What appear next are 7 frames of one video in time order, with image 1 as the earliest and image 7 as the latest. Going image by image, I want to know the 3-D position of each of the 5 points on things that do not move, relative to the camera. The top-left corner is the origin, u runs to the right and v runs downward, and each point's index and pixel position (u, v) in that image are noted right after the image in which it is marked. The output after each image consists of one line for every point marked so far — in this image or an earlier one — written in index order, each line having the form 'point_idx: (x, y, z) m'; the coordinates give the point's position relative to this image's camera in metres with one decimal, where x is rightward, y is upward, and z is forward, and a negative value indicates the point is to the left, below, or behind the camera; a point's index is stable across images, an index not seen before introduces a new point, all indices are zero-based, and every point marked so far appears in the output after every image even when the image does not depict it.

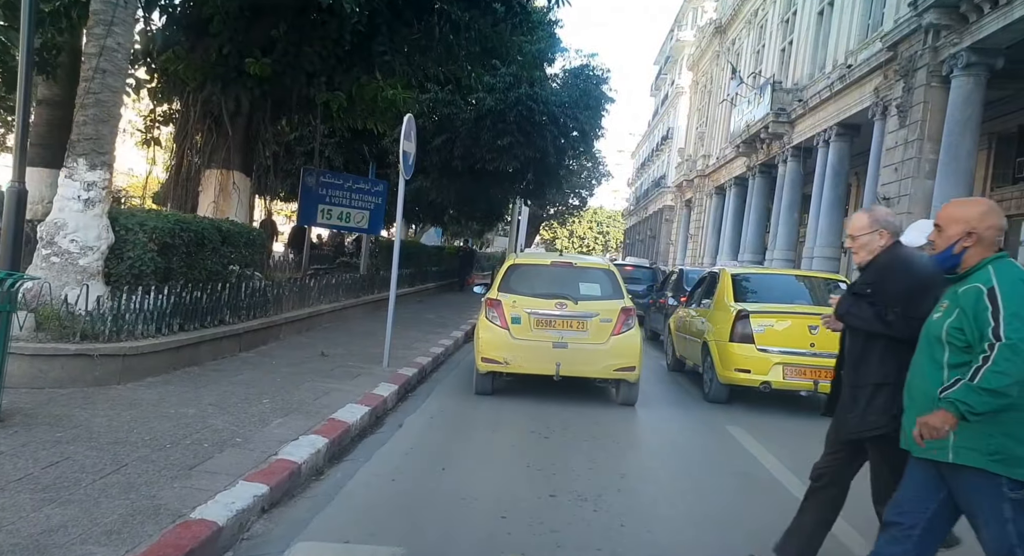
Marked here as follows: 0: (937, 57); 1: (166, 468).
0: (+9.5, +4.9, +16.1) m
1: (-1.8, -1.0, +3.7) m
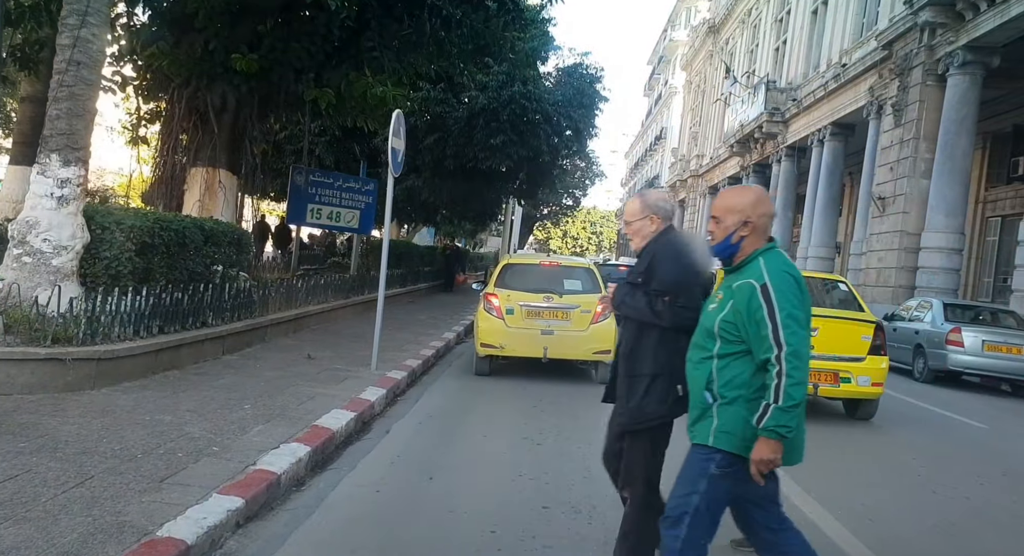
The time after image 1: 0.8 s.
0: (+9.3, +4.9, +16.0) m
1: (-1.8, -1.0, +3.5) m
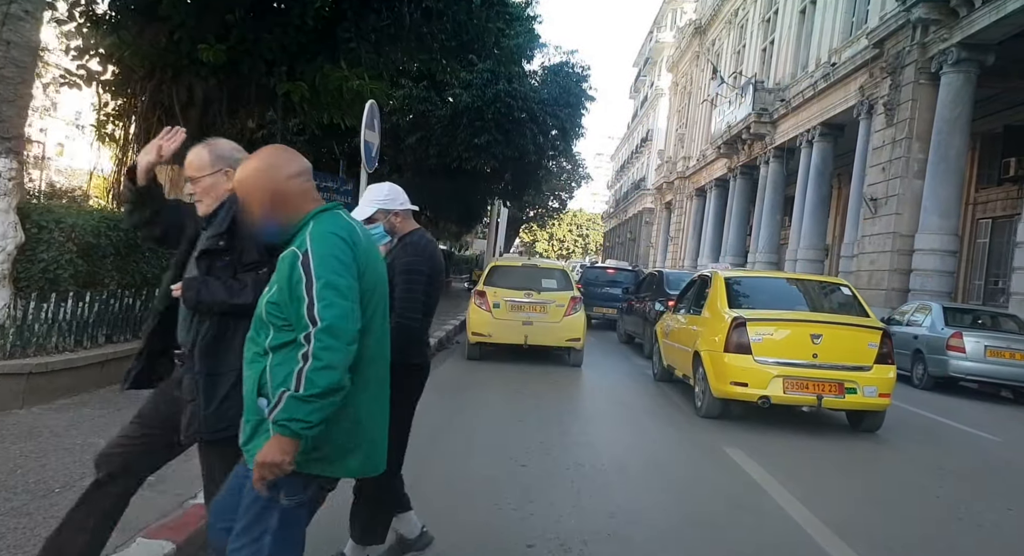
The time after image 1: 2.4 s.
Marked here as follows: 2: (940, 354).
0: (+9.0, +4.9, +15.7) m
1: (-1.9, -1.0, +3.0) m
2: (+6.1, -1.1, +10.3) m
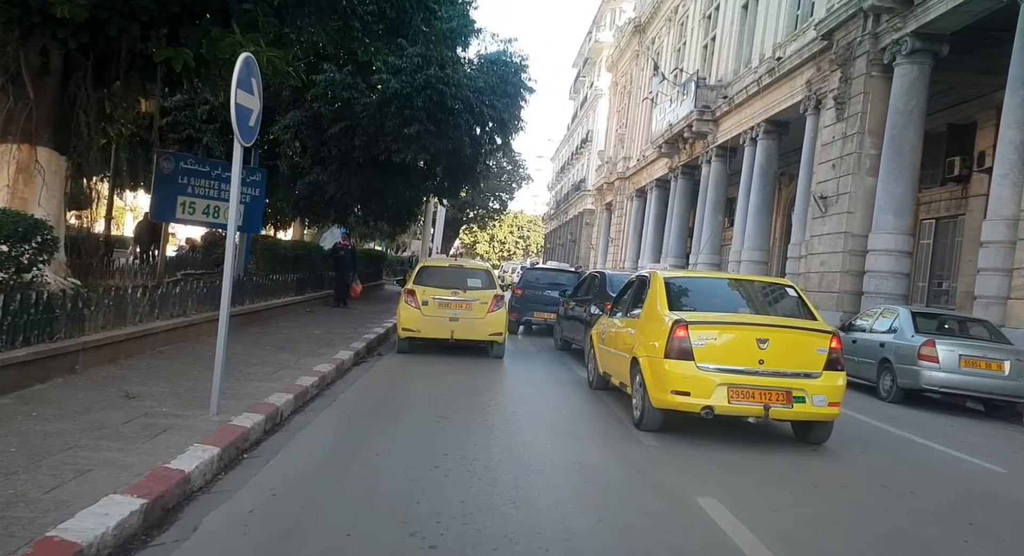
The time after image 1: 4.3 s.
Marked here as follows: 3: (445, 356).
0: (+7.6, +4.9, +15.0) m
1: (-2.2, -1.0, +1.4) m
2: (+5.2, -1.1, +9.4) m
3: (-1.1, -1.2, +11.6) m
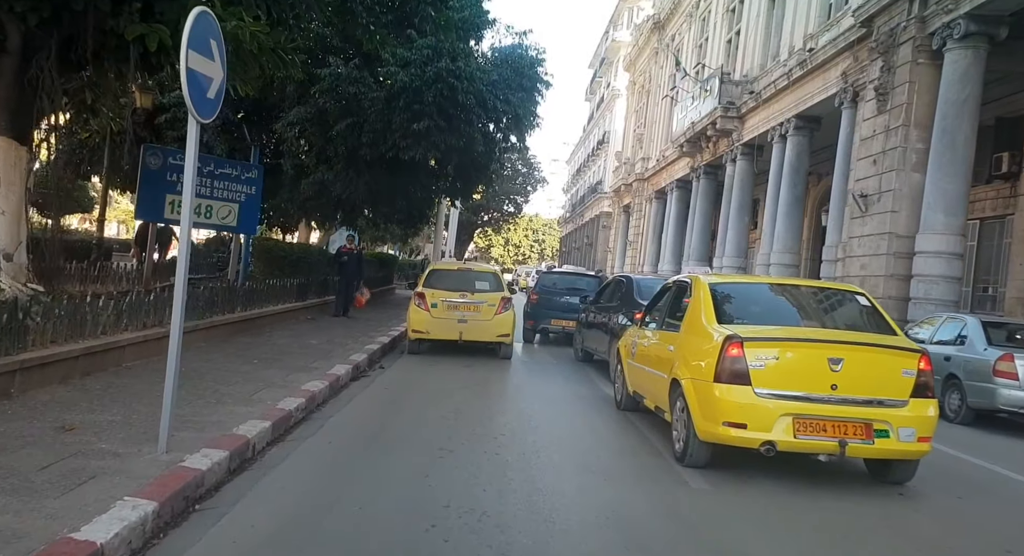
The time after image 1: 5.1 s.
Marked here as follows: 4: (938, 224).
0: (+7.9, +4.8, +13.8) m
1: (-2.2, -1.0, +0.4) m
2: (+5.4, -1.2, +8.2) m
3: (-0.8, -1.3, +10.6) m
4: (+7.6, +1.0, +12.9) m
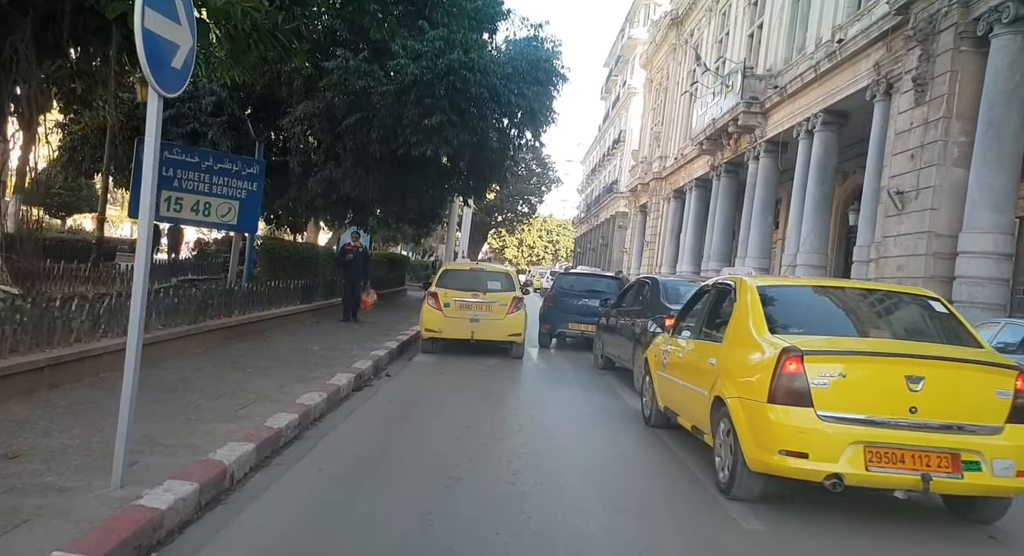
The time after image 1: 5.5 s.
0: (+8.2, +4.7, +13.0) m
1: (-2.2, -1.1, -0.2) m
2: (+5.5, -1.2, +7.4) m
3: (-0.6, -1.3, +9.9) m
4: (+7.9, +0.9, +12.0) m
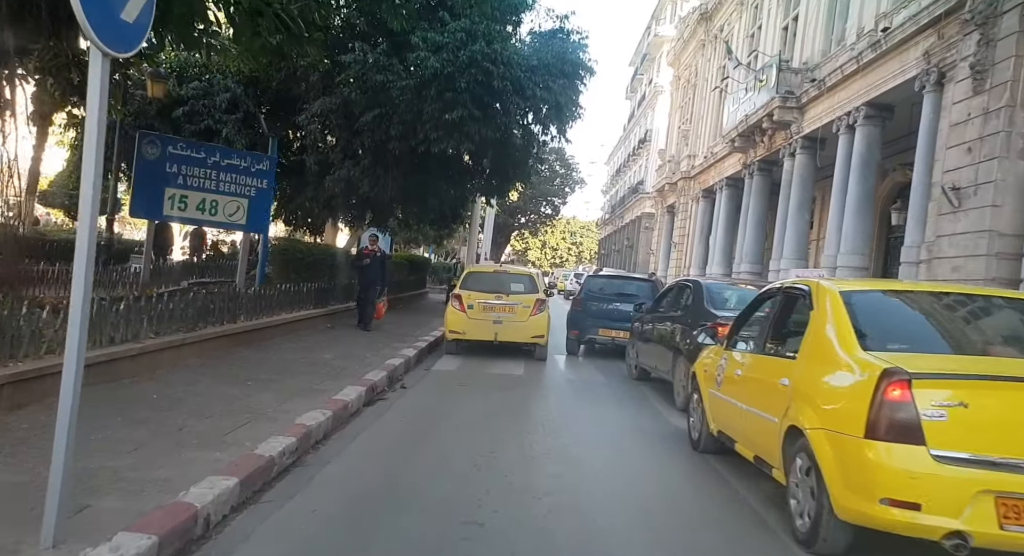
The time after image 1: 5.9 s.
0: (+8.6, +4.7, +12.0) m
1: (-2.2, -1.1, -0.9) m
2: (+5.8, -1.2, +6.4) m
3: (-0.3, -1.4, +9.1) m
4: (+8.3, +0.9, +11.0) m
